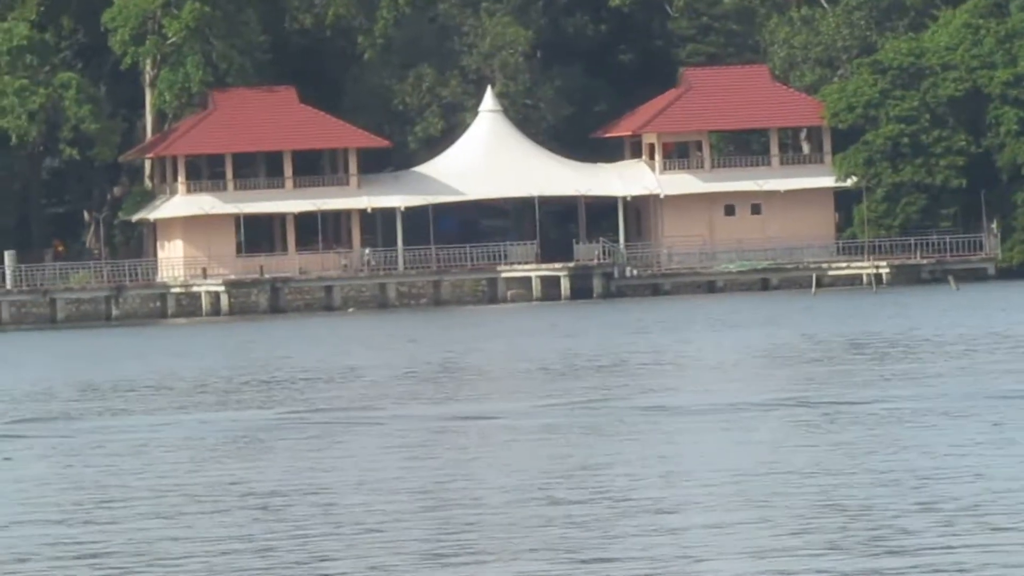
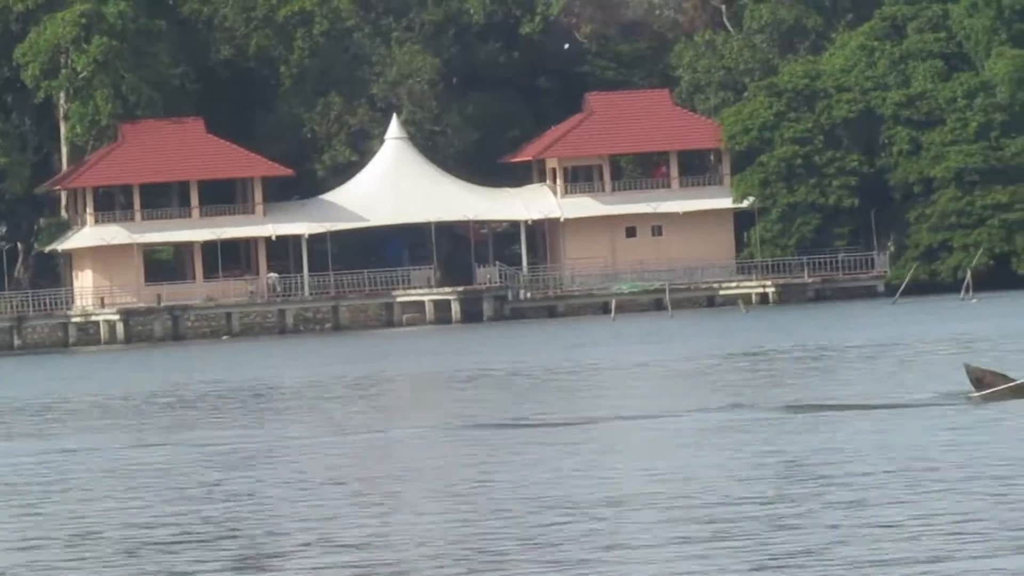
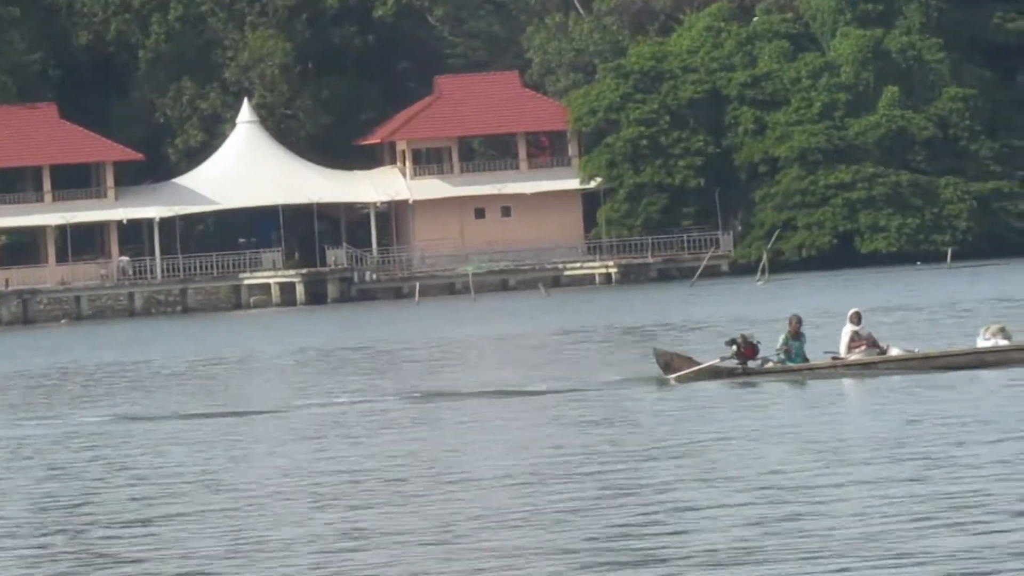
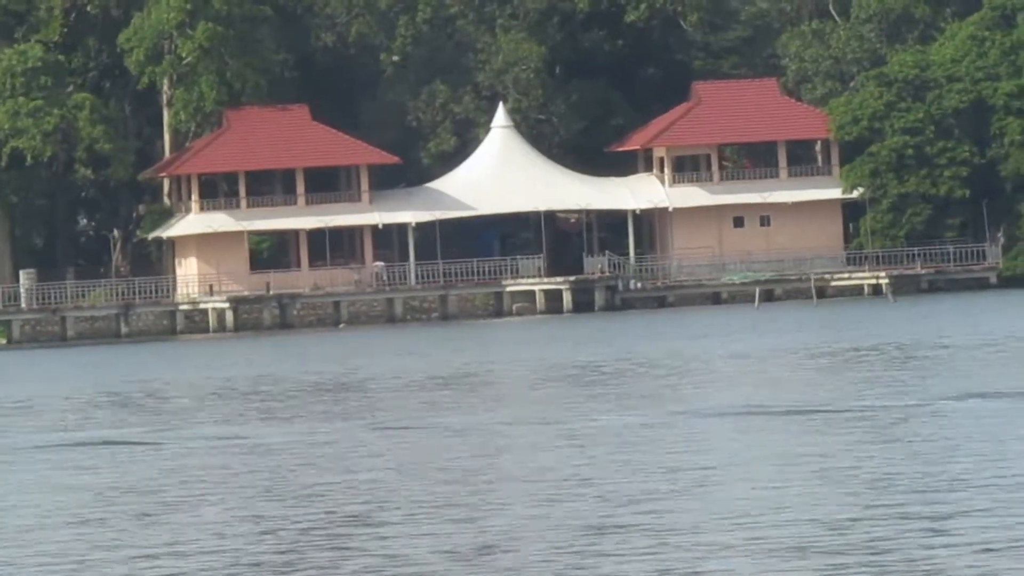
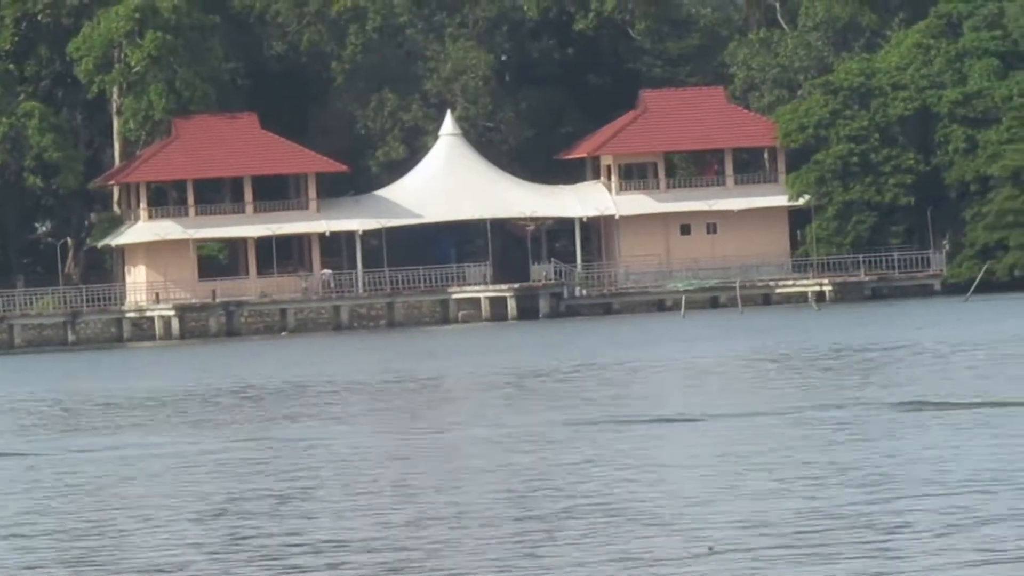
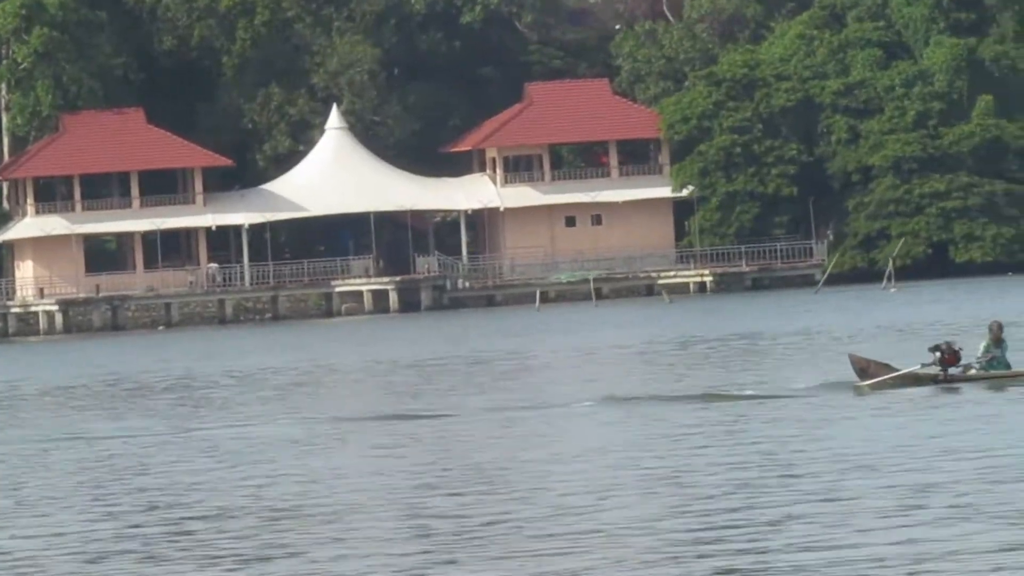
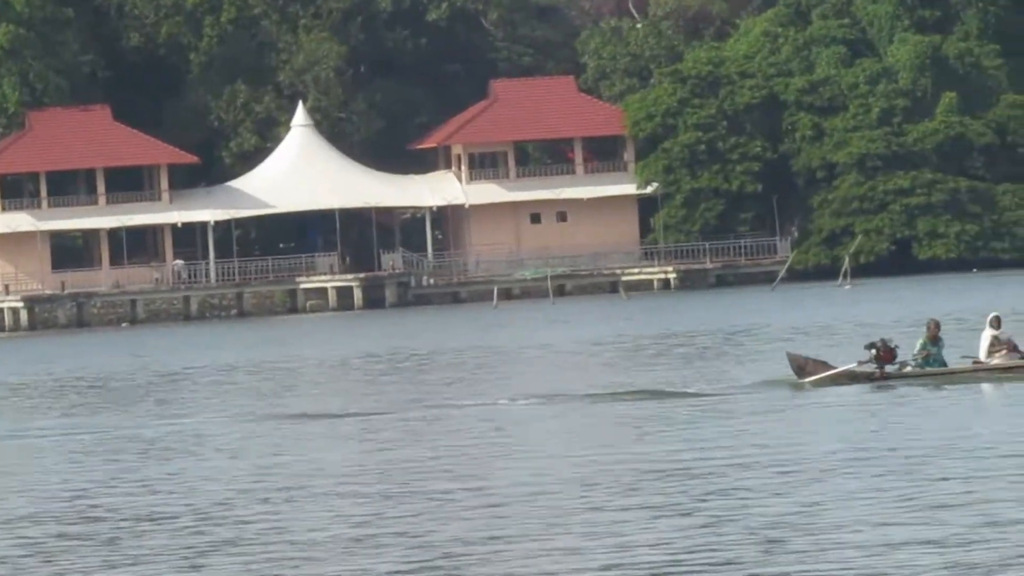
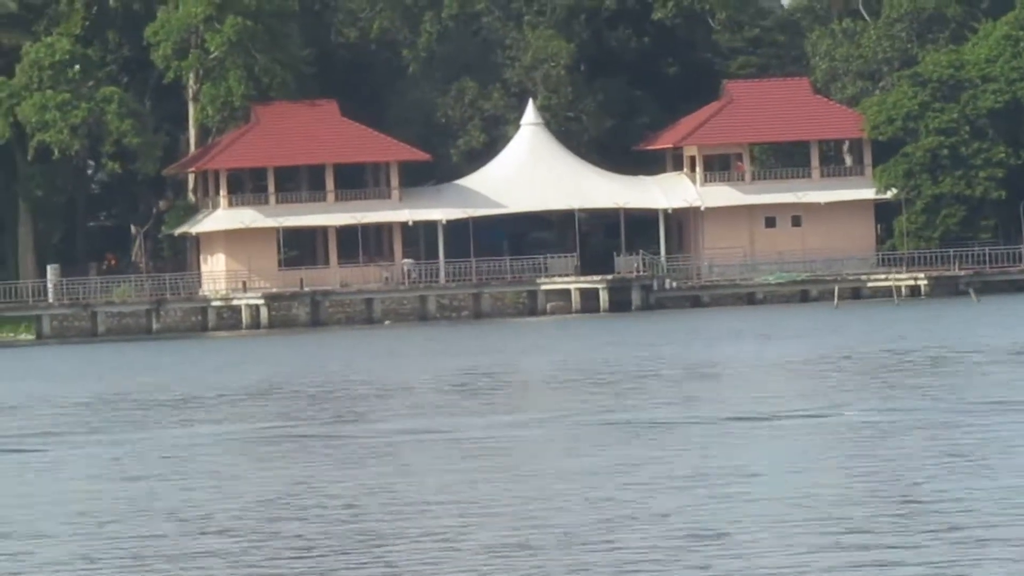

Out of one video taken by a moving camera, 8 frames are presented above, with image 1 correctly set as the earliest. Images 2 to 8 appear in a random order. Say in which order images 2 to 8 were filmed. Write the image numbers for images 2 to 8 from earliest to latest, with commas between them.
8, 4, 5, 2, 6, 7, 3
